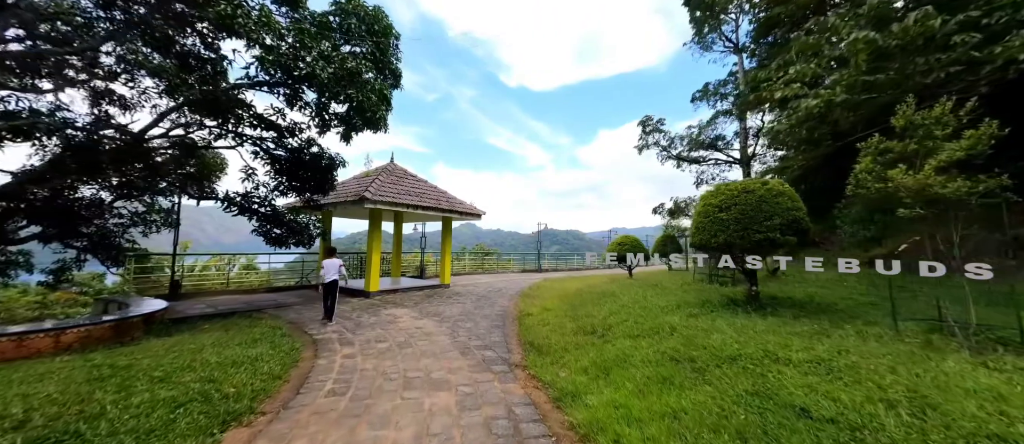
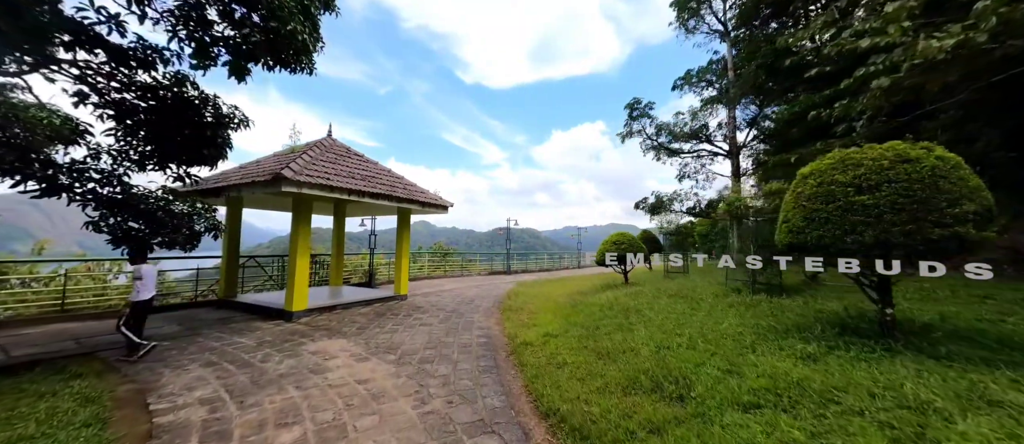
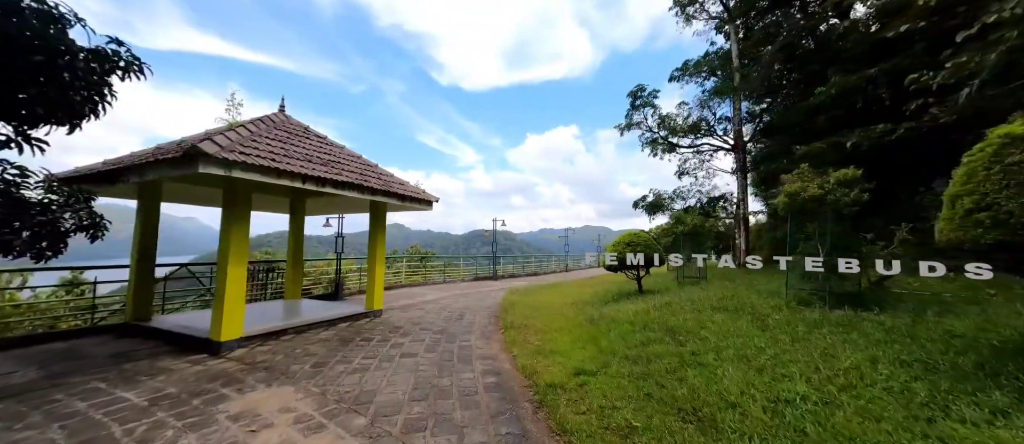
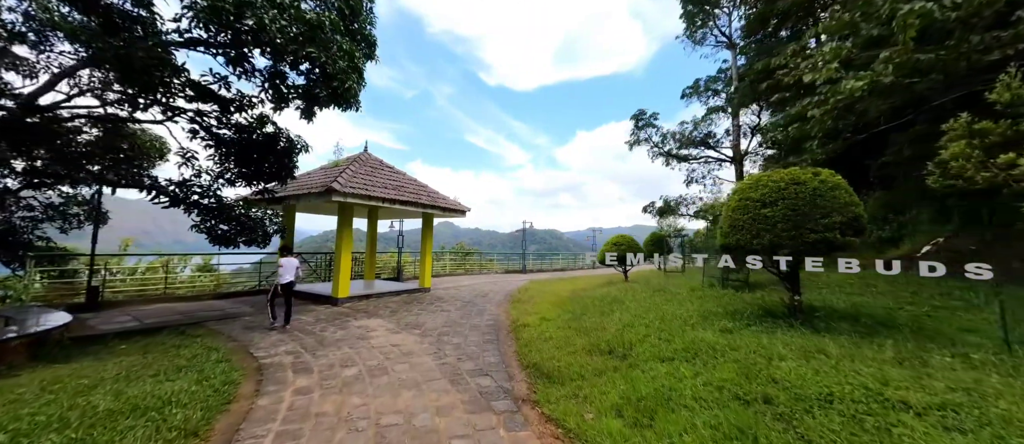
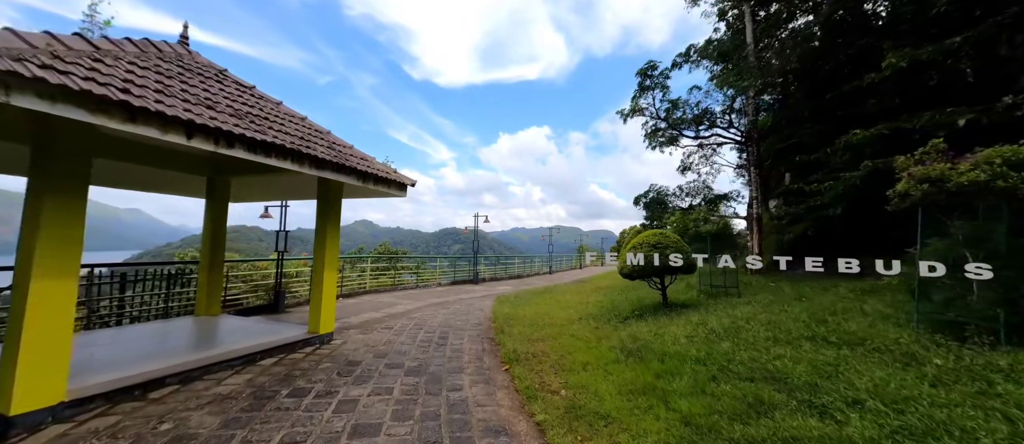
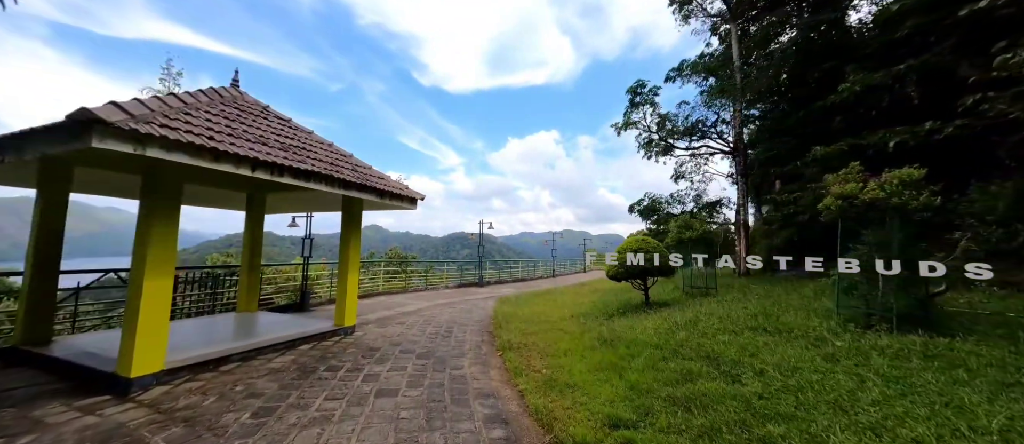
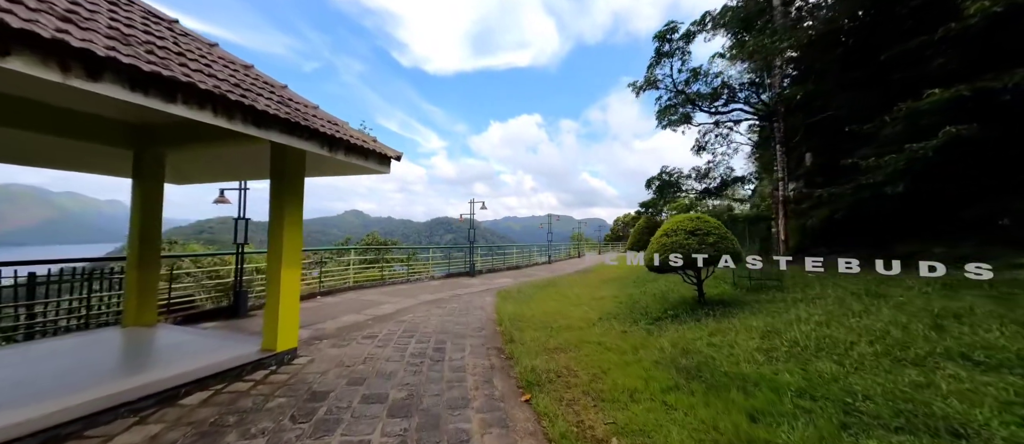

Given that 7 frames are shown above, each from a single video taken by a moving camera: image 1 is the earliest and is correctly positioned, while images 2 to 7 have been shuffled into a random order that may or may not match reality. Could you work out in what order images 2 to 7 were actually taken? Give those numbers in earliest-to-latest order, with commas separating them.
4, 2, 3, 6, 5, 7
